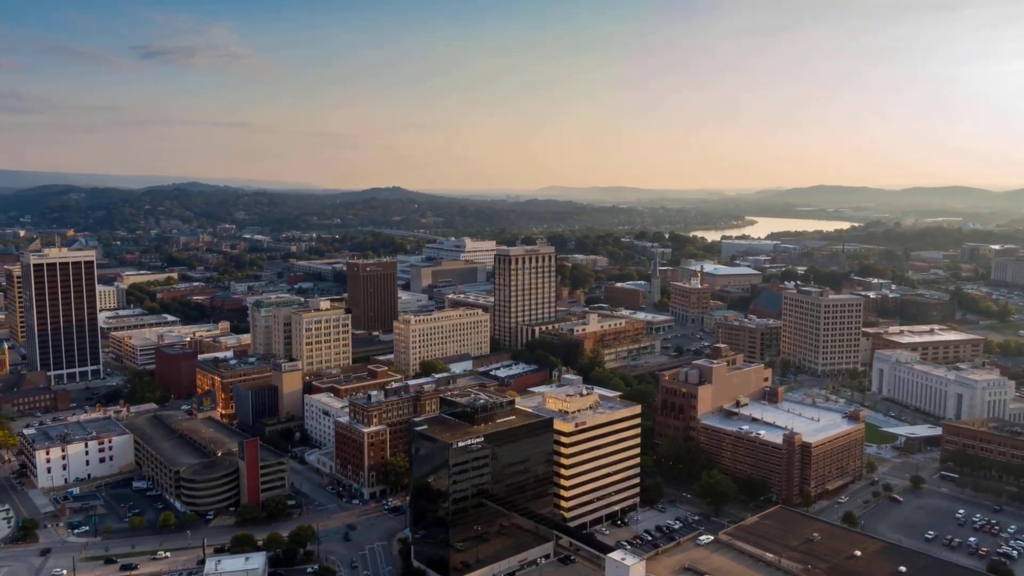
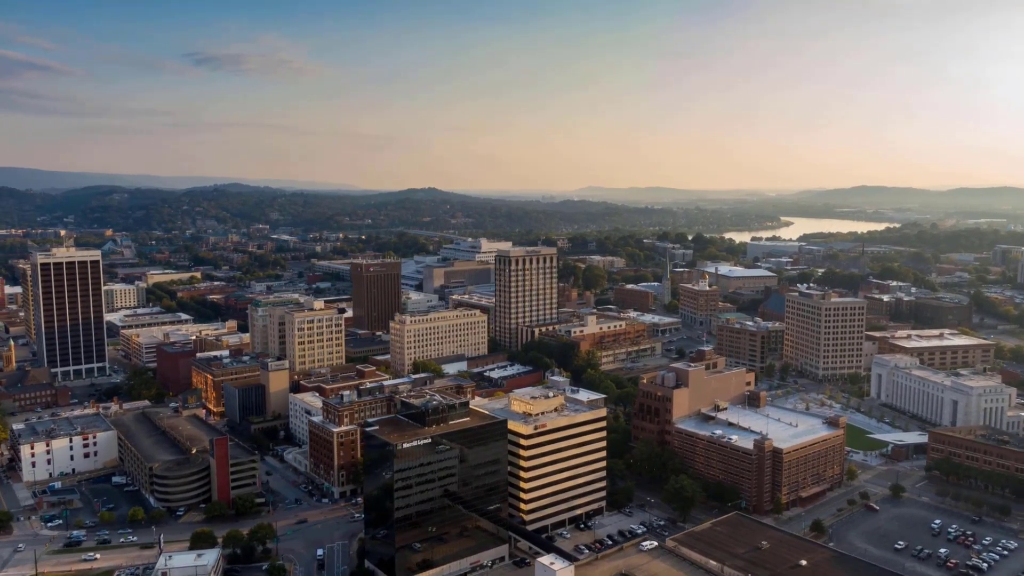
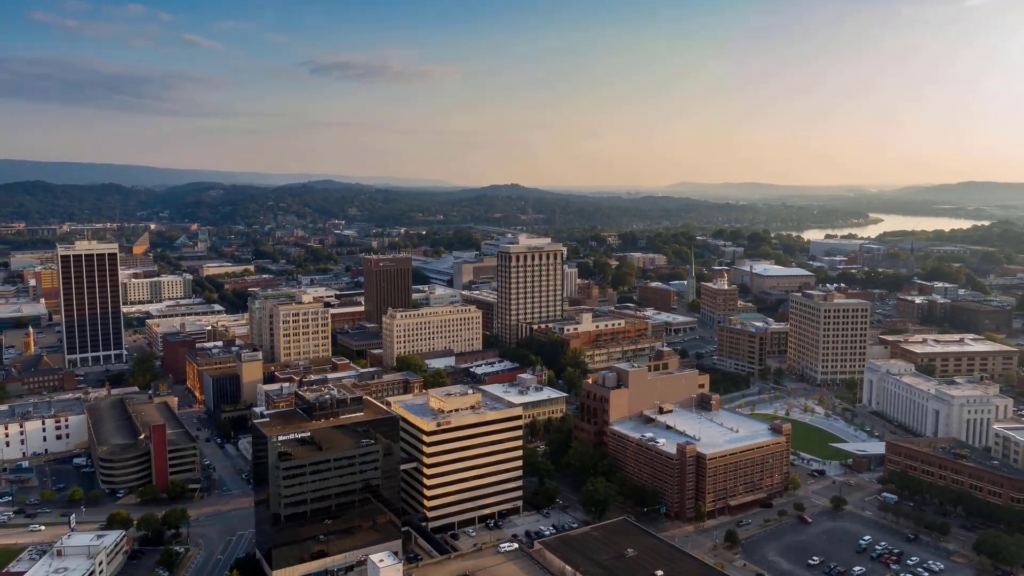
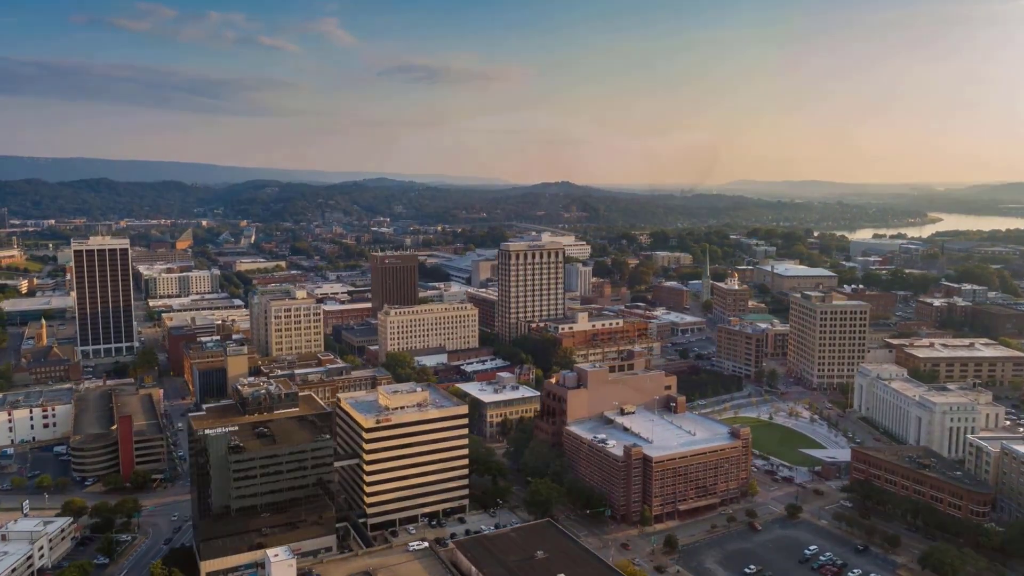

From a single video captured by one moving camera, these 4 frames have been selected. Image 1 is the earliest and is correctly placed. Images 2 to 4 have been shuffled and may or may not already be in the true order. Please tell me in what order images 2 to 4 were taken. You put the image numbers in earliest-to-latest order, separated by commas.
2, 3, 4
